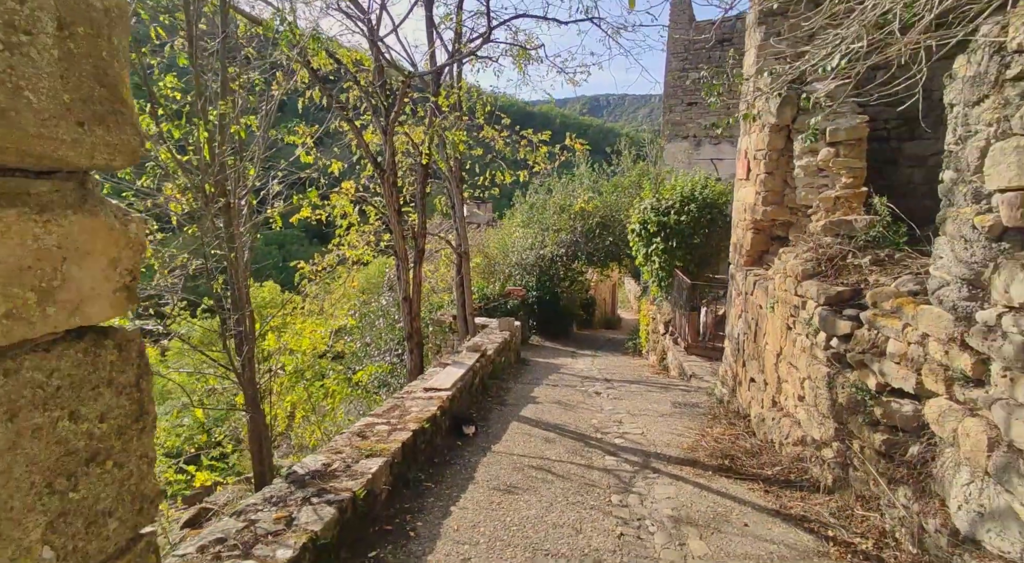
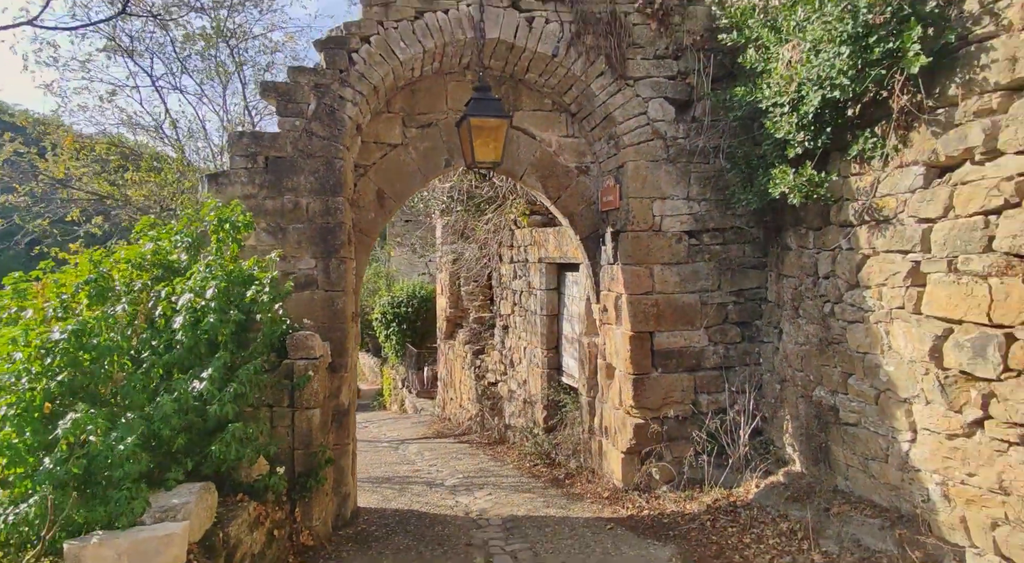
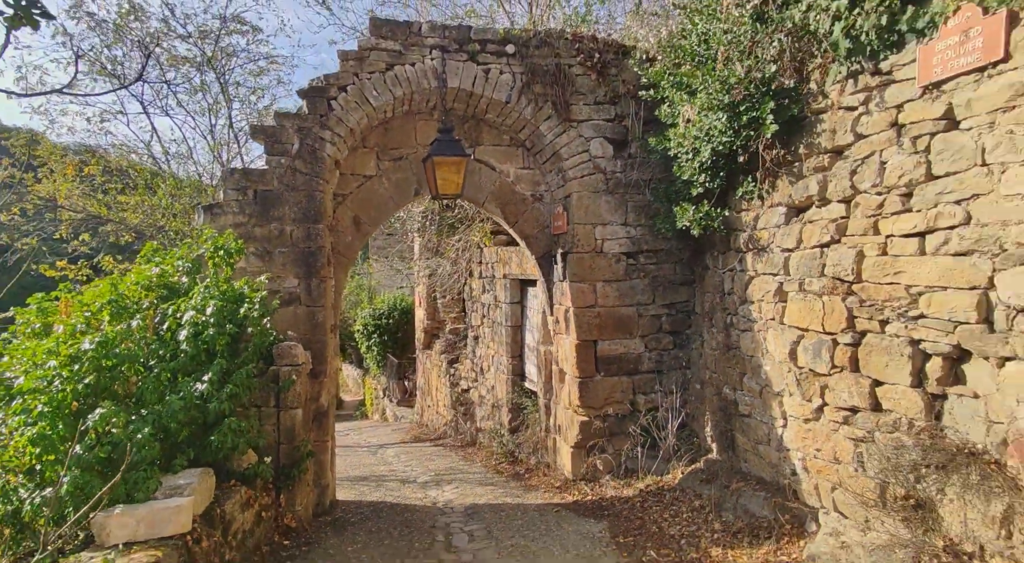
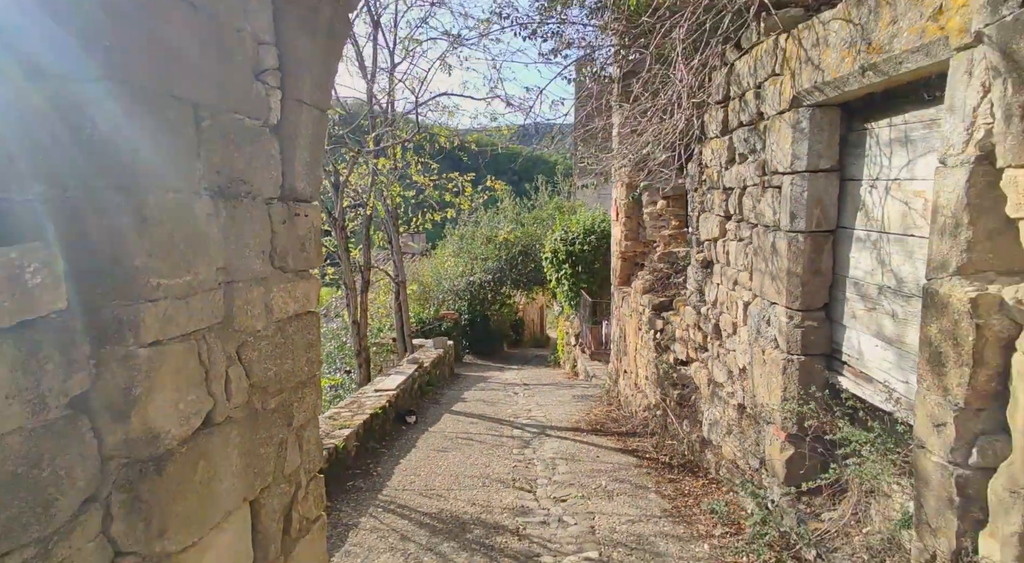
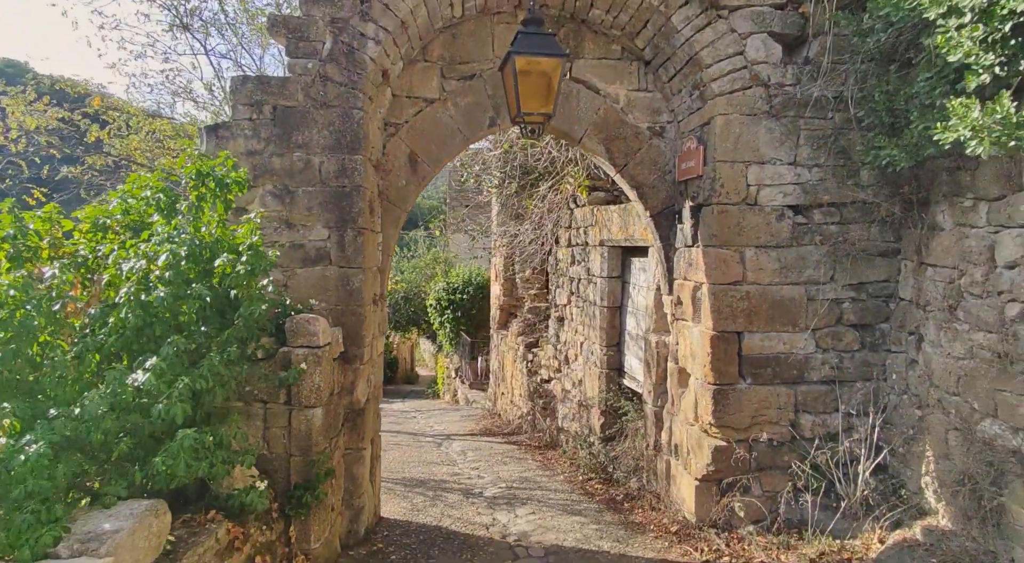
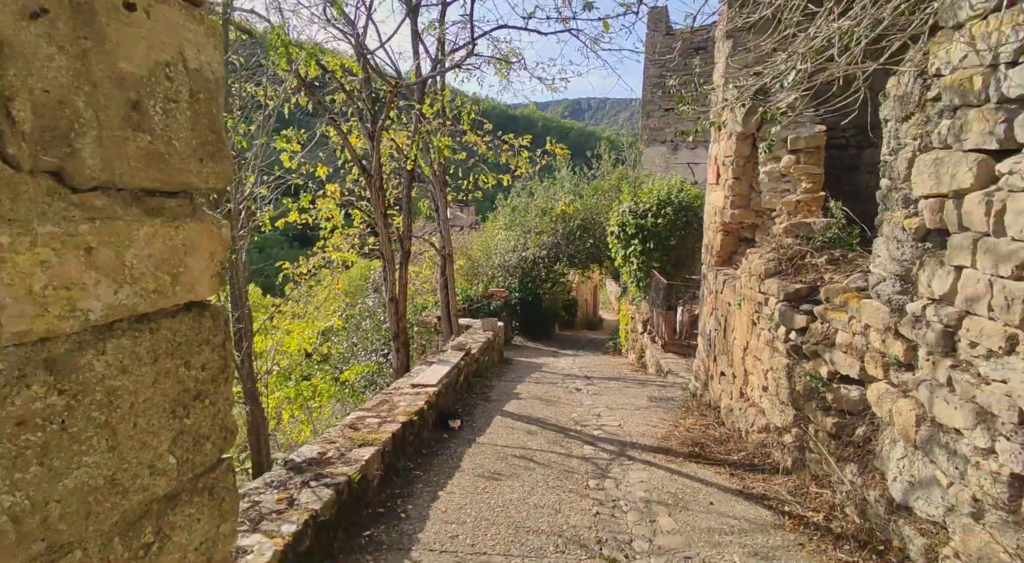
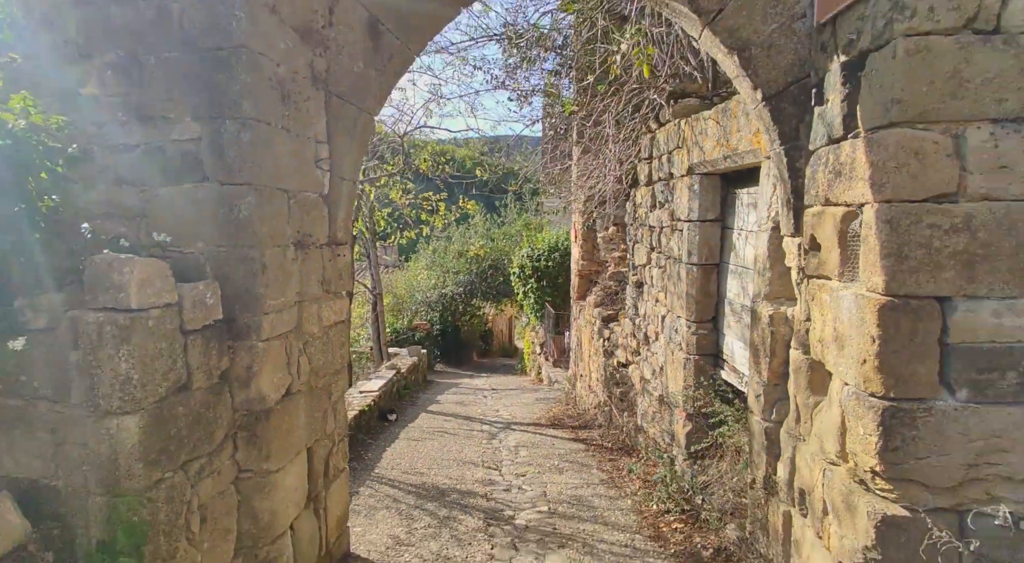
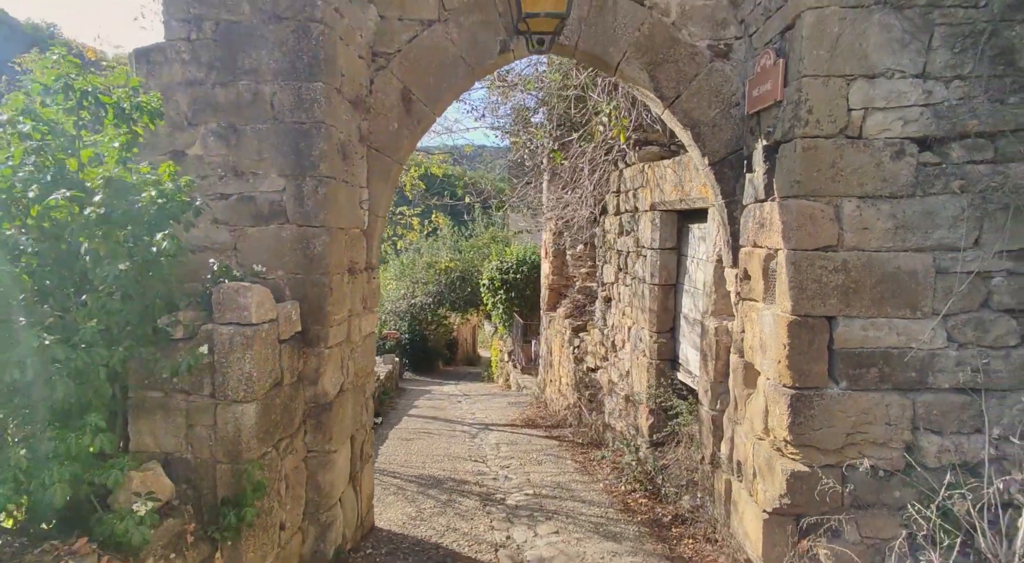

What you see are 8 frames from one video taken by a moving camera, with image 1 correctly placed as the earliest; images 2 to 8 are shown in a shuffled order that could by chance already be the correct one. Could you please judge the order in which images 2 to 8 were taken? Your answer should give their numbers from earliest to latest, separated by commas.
6, 4, 7, 8, 5, 2, 3
